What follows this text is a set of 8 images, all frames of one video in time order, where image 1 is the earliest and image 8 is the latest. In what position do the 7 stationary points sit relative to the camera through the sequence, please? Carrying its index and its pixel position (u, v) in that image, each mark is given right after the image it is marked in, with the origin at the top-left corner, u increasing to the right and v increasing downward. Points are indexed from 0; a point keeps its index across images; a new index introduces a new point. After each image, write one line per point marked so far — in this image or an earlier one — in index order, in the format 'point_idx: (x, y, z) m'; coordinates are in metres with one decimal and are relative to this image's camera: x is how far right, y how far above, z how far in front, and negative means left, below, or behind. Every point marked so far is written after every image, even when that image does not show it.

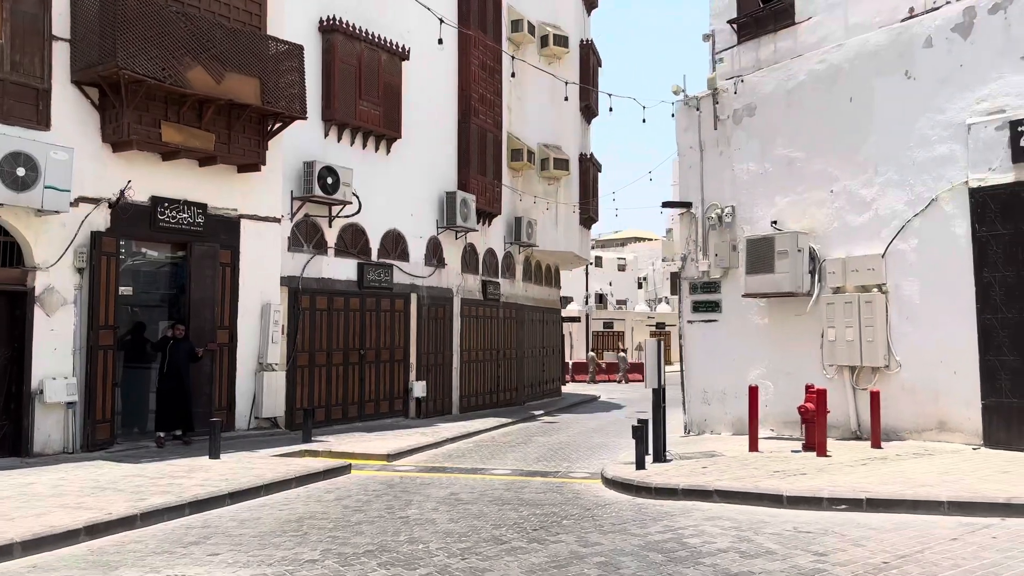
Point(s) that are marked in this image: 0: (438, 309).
0: (-1.7, -0.5, +19.5) m
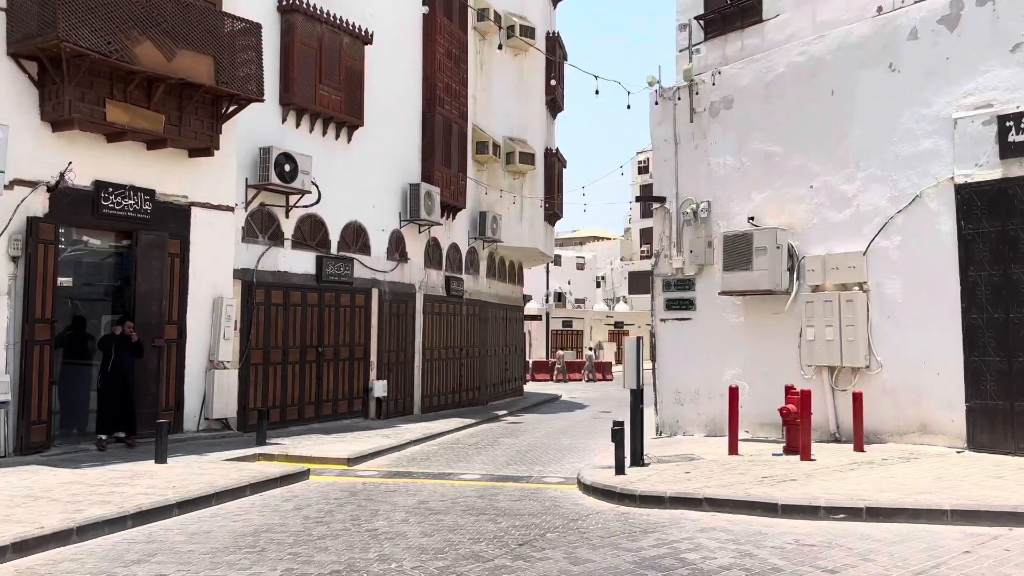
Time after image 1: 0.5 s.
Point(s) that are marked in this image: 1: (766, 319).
0: (-2.5, -0.4, +18.8) m
1: (+4.0, -0.5, +13.1) m
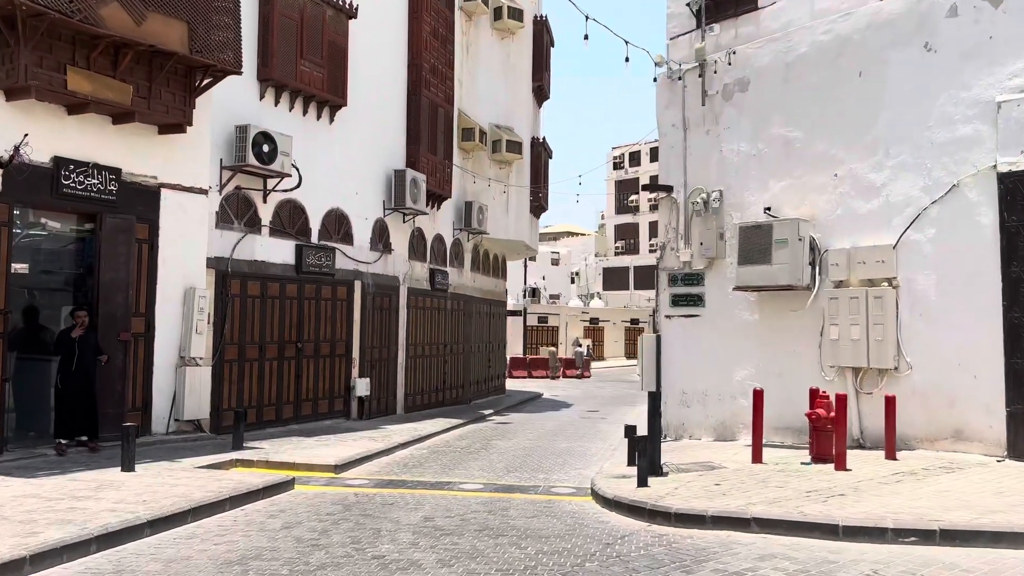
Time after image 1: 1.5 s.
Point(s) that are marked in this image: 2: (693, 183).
0: (-2.7, -0.2, +17.7) m
1: (+4.0, -0.4, +12.3) m
2: (+2.9, +1.7, +13.6) m
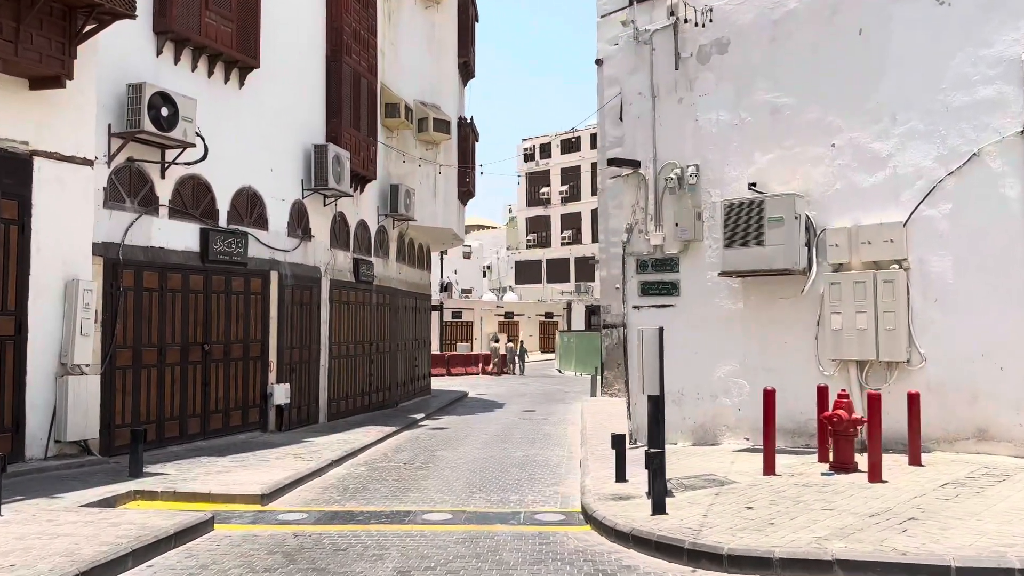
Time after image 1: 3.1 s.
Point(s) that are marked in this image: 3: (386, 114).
0: (-3.9, -0.1, +15.6) m
1: (+3.4, -0.2, +10.9) m
2: (+2.2, +1.9, +12.1) m
3: (-2.9, +4.0, +19.3) m
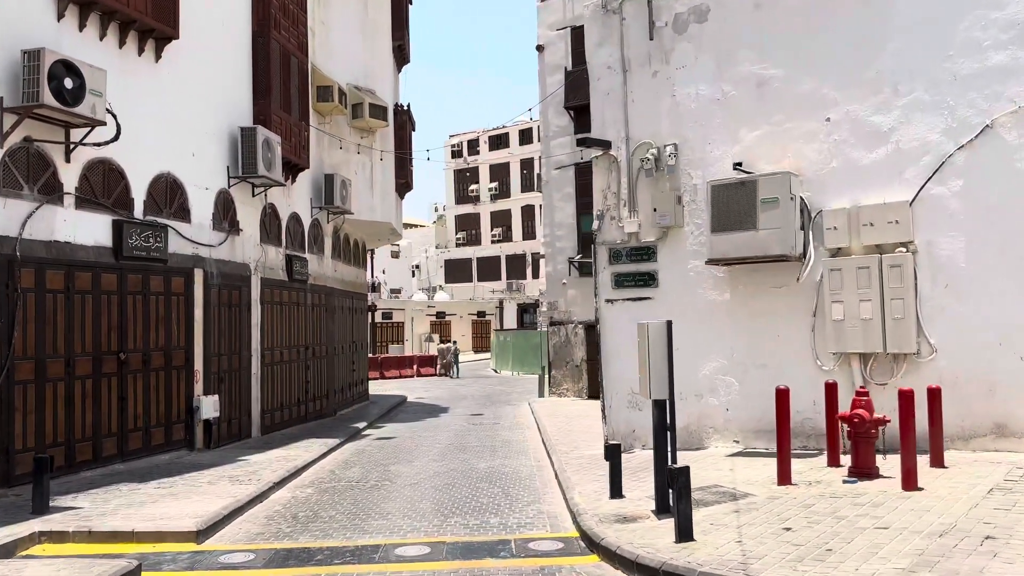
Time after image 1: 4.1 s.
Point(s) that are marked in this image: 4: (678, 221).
0: (-4.7, -0.1, +14.0) m
1: (+3.0, -0.1, +10.0) m
2: (+1.7, +2.0, +11.1) m
3: (-4.1, +4.0, +17.8) m
4: (+2.1, +0.9, +10.6) m
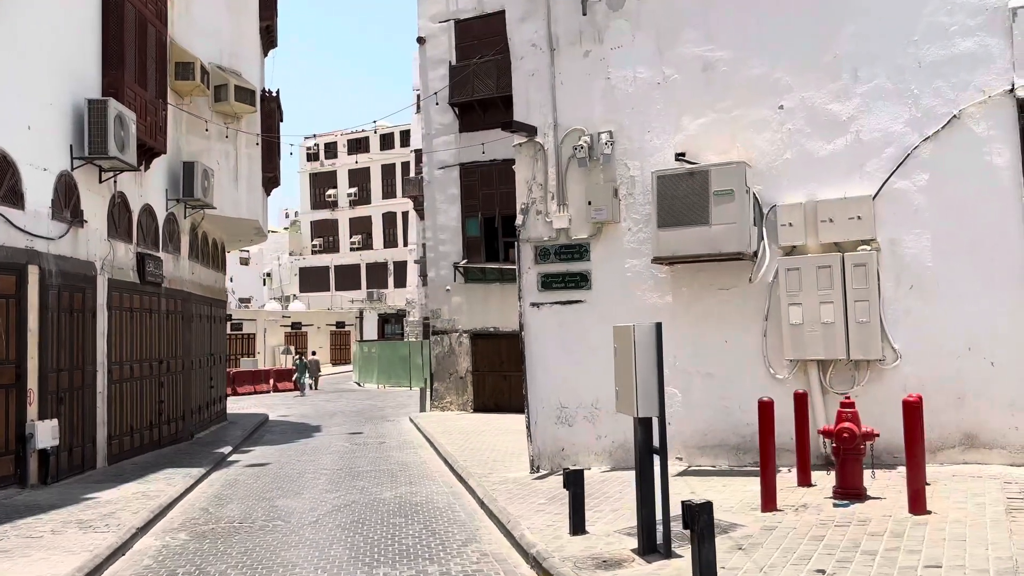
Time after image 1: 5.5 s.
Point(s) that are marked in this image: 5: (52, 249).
0: (-6.1, -0.1, +11.6) m
1: (+2.2, -0.1, +9.1) m
2: (+0.7, +2.0, +10.0) m
3: (-6.2, +4.0, +15.6) m
4: (+1.2, +0.8, +9.6) m
5: (-6.1, +0.5, +11.1) m
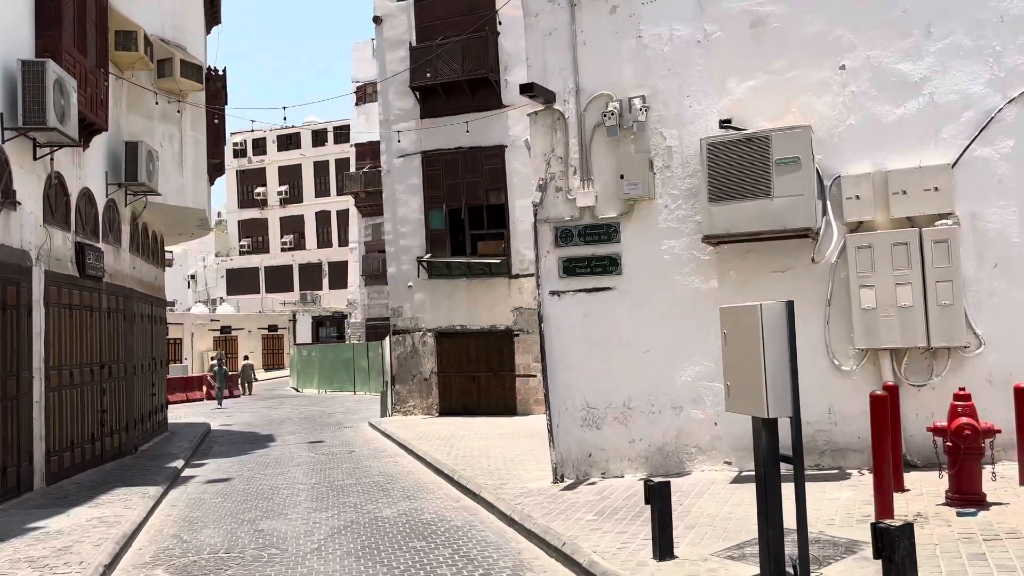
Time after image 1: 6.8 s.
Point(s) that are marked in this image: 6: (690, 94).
0: (-6.0, 0.0, +9.9) m
1: (+2.4, +0.1, +8.2) m
2: (+0.9, +2.1, +8.9) m
3: (-6.5, +4.0, +13.9) m
4: (+1.4, +1.0, +8.5) m
5: (-6.0, +0.6, +9.4) m
6: (+1.8, +2.0, +8.5) m
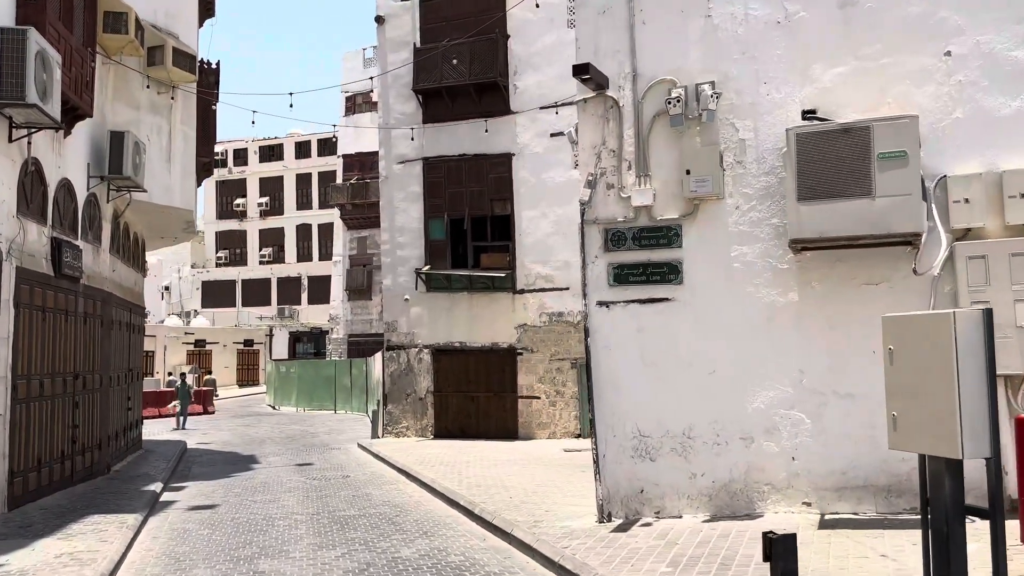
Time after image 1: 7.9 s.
0: (-5.6, 0.0, +8.6) m
1: (+2.9, -0.1, +7.1) m
2: (+1.3, +2.0, +7.8) m
3: (-6.2, +4.0, +12.7) m
4: (+1.9, +0.9, +7.5) m
5: (-5.6, +0.7, +8.1) m
6: (+2.3, +1.9, +7.5) m
